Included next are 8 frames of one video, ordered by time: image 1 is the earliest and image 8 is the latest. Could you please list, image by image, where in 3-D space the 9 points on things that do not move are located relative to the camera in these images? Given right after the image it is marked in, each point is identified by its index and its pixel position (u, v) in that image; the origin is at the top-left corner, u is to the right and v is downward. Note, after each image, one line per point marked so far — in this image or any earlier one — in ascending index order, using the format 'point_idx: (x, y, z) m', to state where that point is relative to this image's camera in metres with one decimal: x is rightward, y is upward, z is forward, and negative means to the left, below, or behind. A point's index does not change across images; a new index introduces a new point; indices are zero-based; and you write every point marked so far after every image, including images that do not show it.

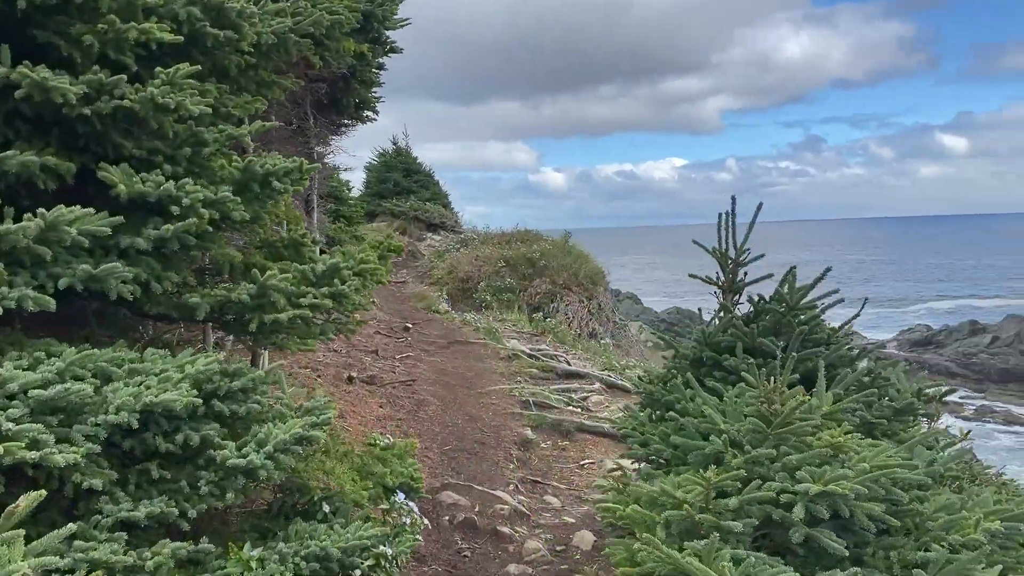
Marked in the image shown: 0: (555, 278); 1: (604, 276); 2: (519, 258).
0: (+0.5, +0.1, +10.6) m
1: (+1.2, +0.2, +11.3) m
2: (+0.1, +0.4, +11.0) m
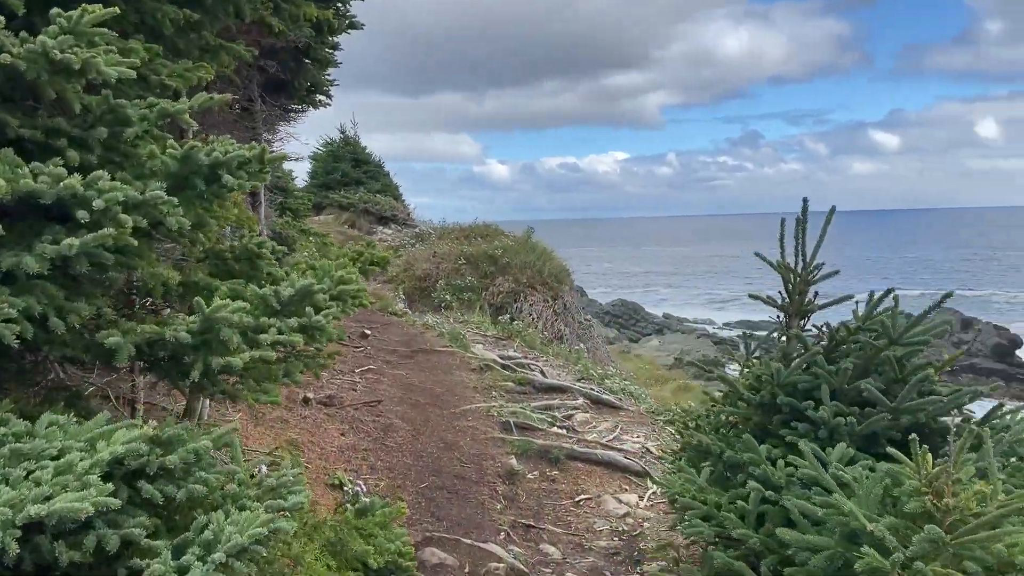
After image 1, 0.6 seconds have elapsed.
0: (+0.1, +0.1, +10.0) m
1: (+0.7, +0.2, +10.8) m
2: (-0.4, +0.4, +10.4) m
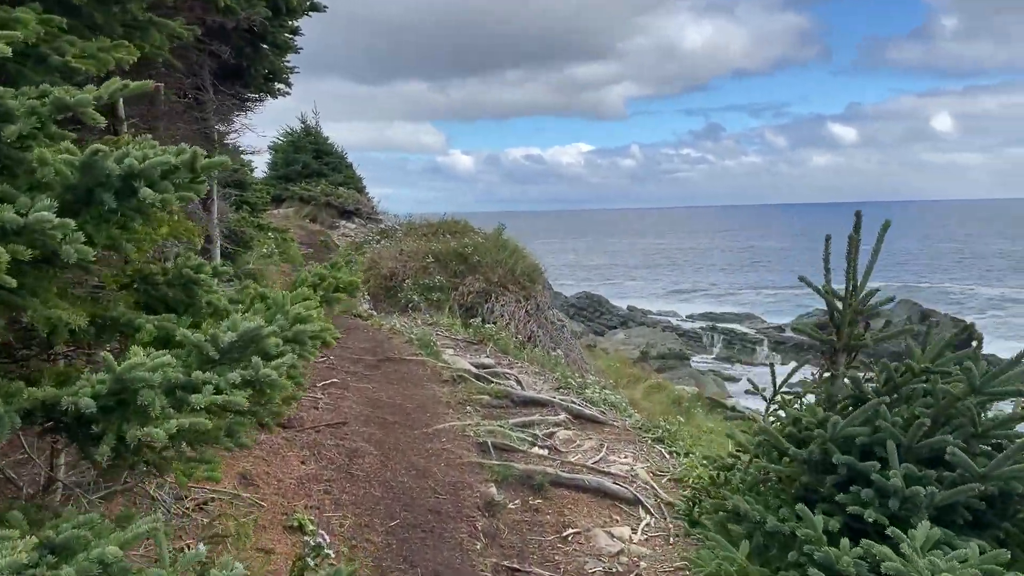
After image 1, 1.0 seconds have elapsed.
0: (-0.2, +0.1, +9.6) m
1: (+0.3, +0.2, +10.4) m
2: (-0.7, +0.4, +10.0) m
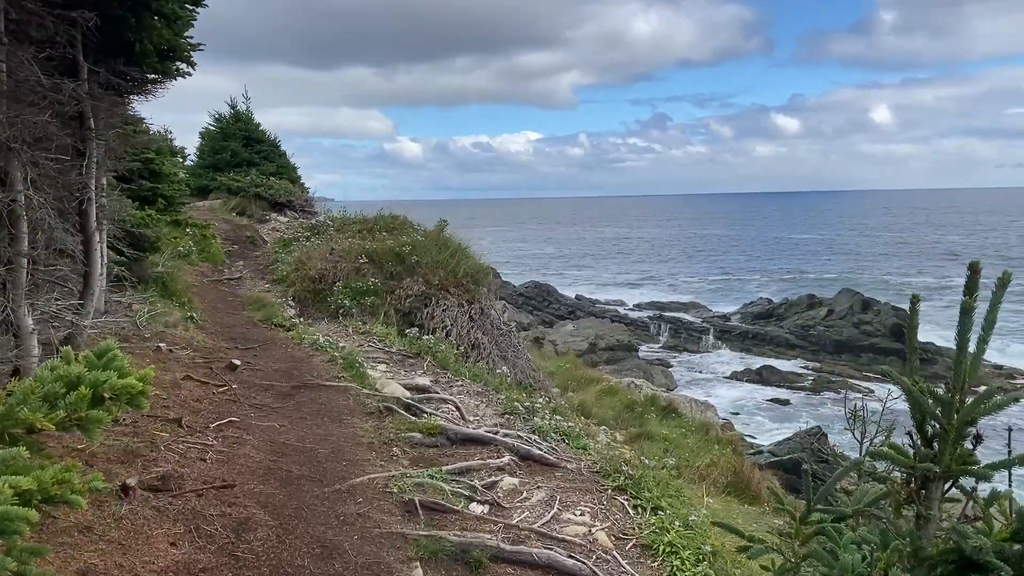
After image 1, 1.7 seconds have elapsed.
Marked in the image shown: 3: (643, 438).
0: (-0.8, +0.1, +8.8) m
1: (-0.3, +0.2, +9.6) m
2: (-1.3, +0.4, +9.1) m
3: (+1.6, -1.9, +10.9) m
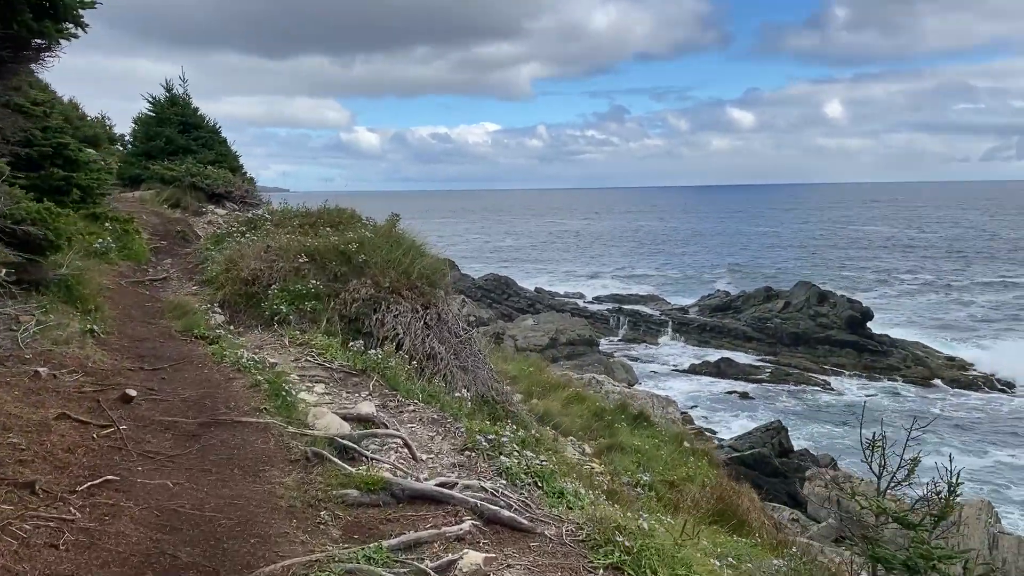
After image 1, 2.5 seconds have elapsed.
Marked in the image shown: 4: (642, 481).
0: (-1.2, +0.1, +7.8) m
1: (-0.7, +0.2, +8.6) m
2: (-1.7, +0.4, +8.1) m
3: (+1.2, -1.9, +10.0) m
4: (+1.4, -2.0, +9.1) m
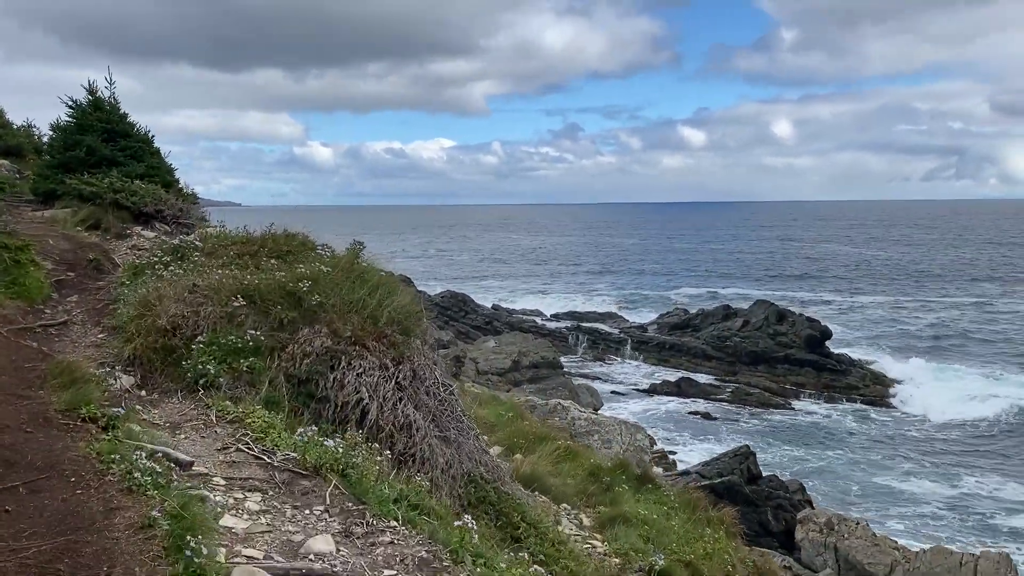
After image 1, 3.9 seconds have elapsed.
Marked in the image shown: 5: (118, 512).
0: (-1.2, -0.3, +6.1) m
1: (-0.8, -0.2, +7.0) m
2: (-1.8, 0.0, +6.4) m
3: (+1.0, -2.3, +8.4) m
4: (+1.3, -2.4, +7.5) m
5: (-1.5, -0.8, +3.3) m
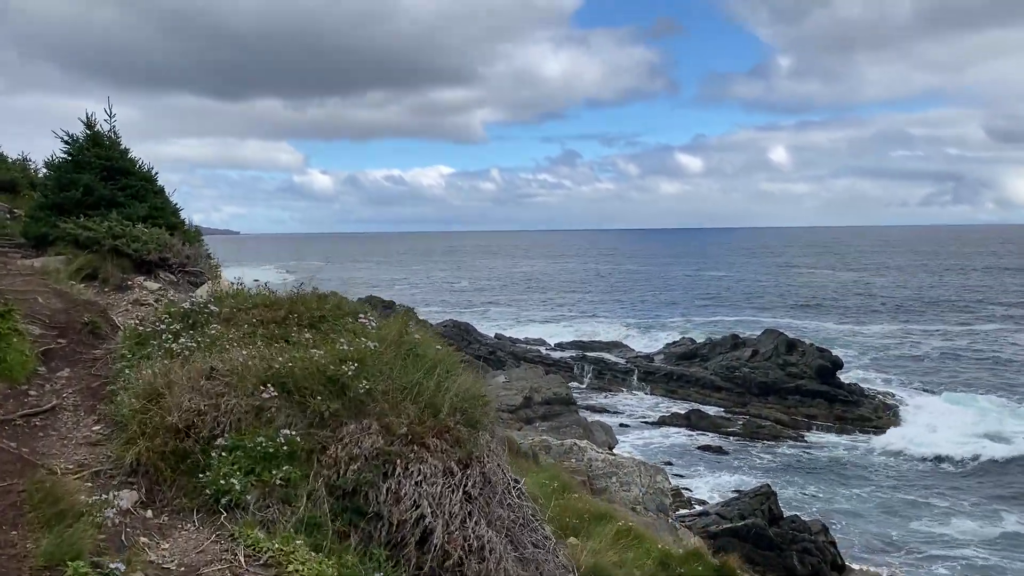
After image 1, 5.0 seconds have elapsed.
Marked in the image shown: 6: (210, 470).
0: (-0.7, -0.8, +4.9) m
1: (-0.2, -0.7, +5.8) m
2: (-1.2, -0.5, +5.2) m
3: (+1.6, -2.8, +7.2) m
4: (+1.8, -2.9, +6.2) m
5: (-0.9, -1.2, +2.1) m
6: (-1.6, -0.9, +4.5) m
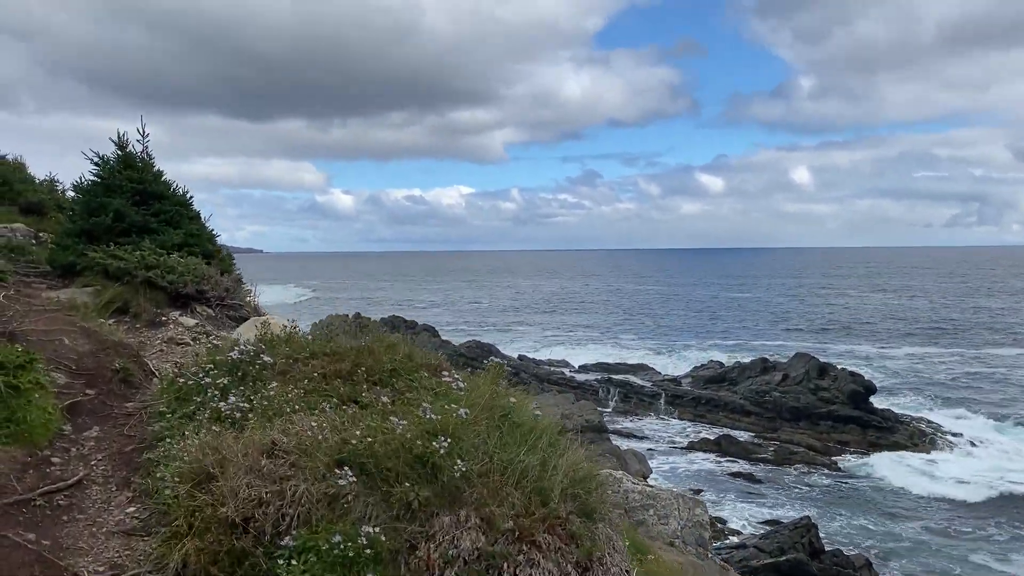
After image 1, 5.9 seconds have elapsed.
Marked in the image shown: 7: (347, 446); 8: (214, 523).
0: (-0.1, -1.1, +4.0) m
1: (+0.4, -1.0, +4.8) m
2: (-0.6, -0.8, +4.2) m
3: (+2.2, -3.2, +6.1) m
4: (+2.4, -3.2, +5.1) m
5: (-0.4, -1.5, +1.1) m
6: (-1.0, -1.2, +3.6) m
7: (-0.8, -0.8, +4.3) m
8: (-1.3, -1.1, +3.9) m
